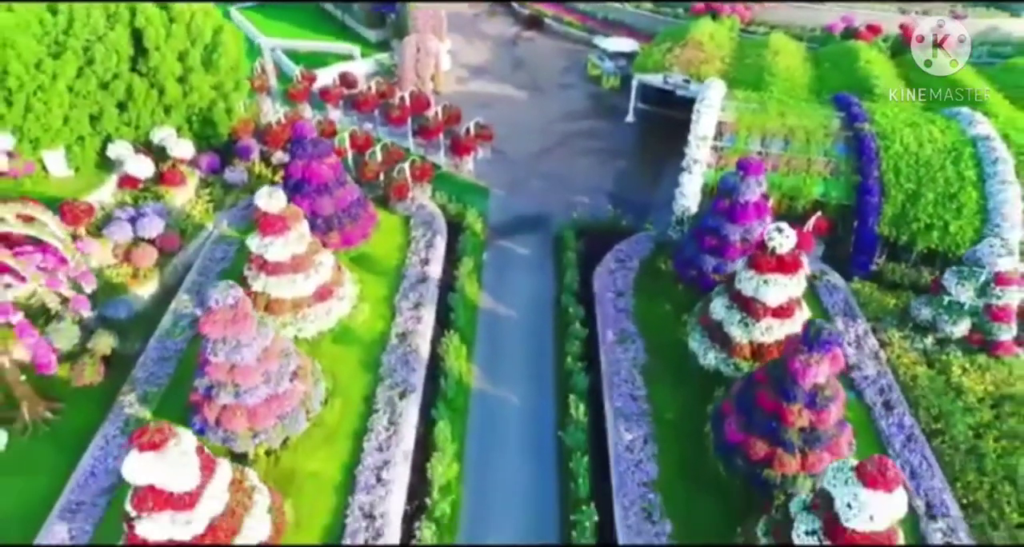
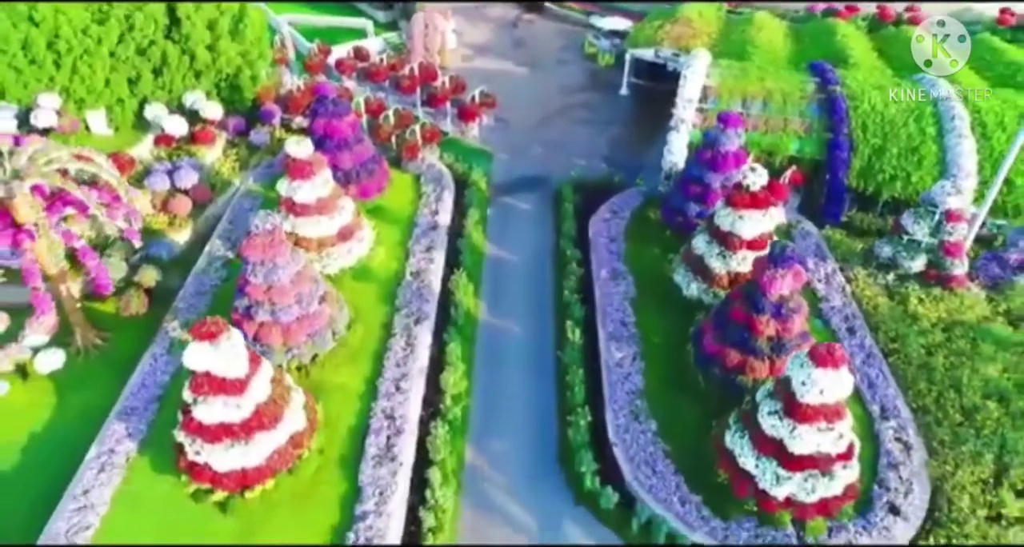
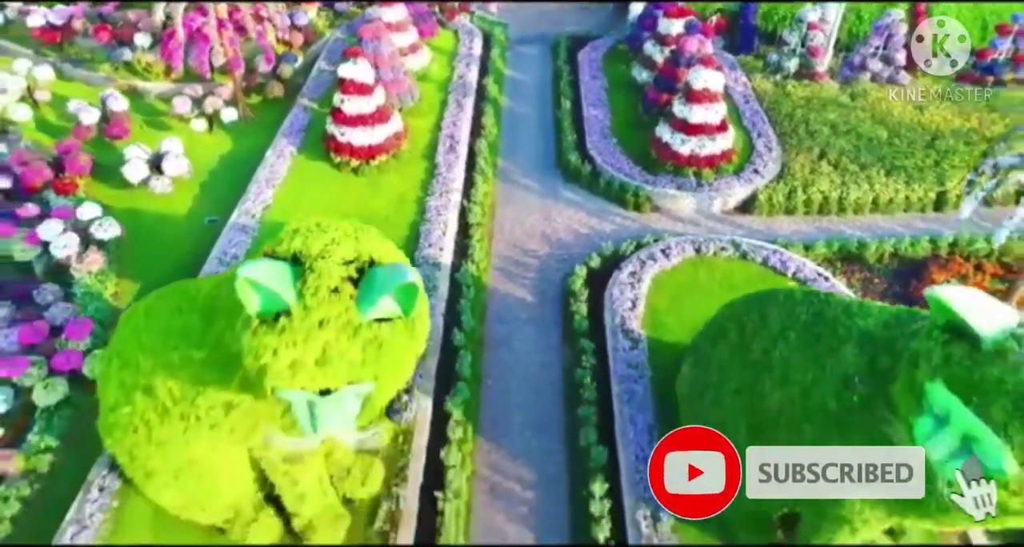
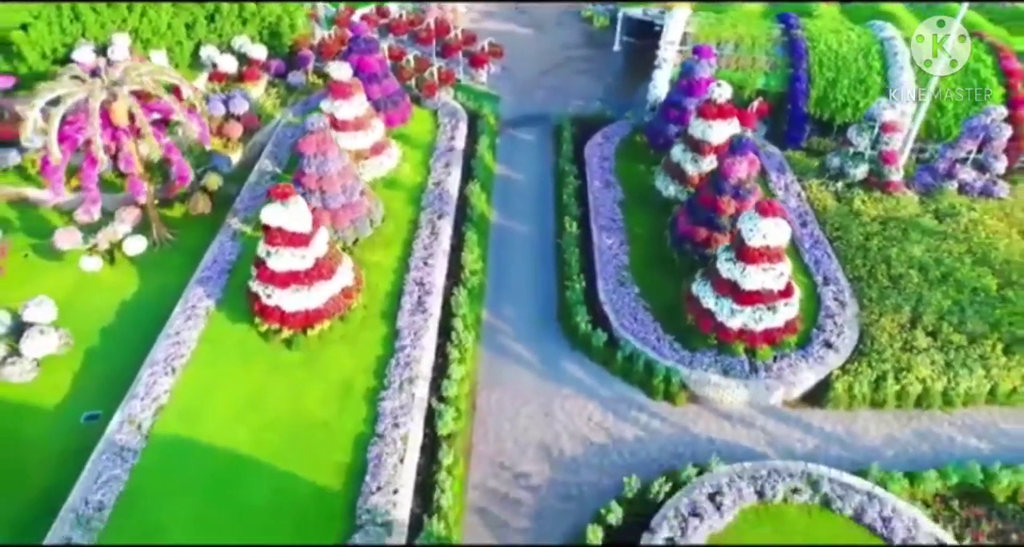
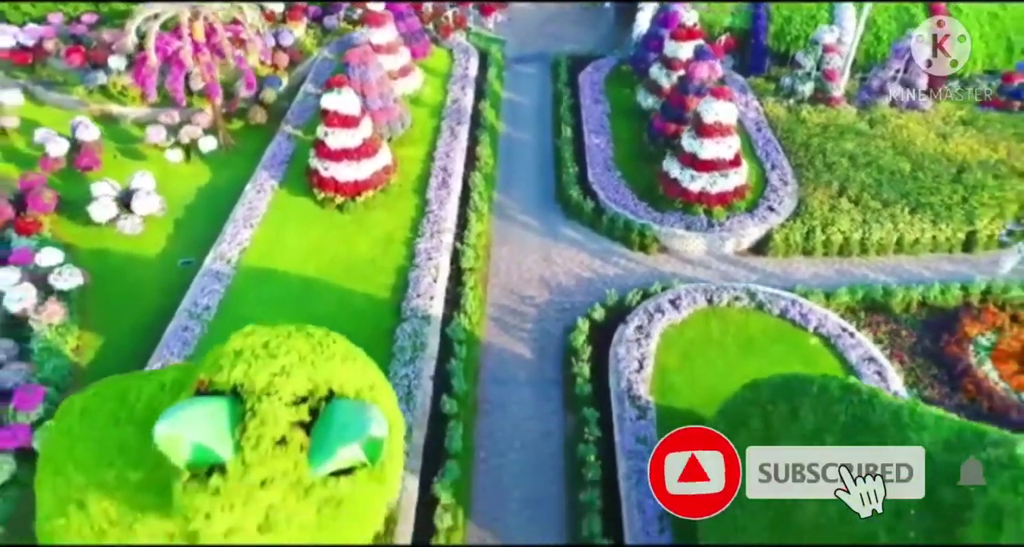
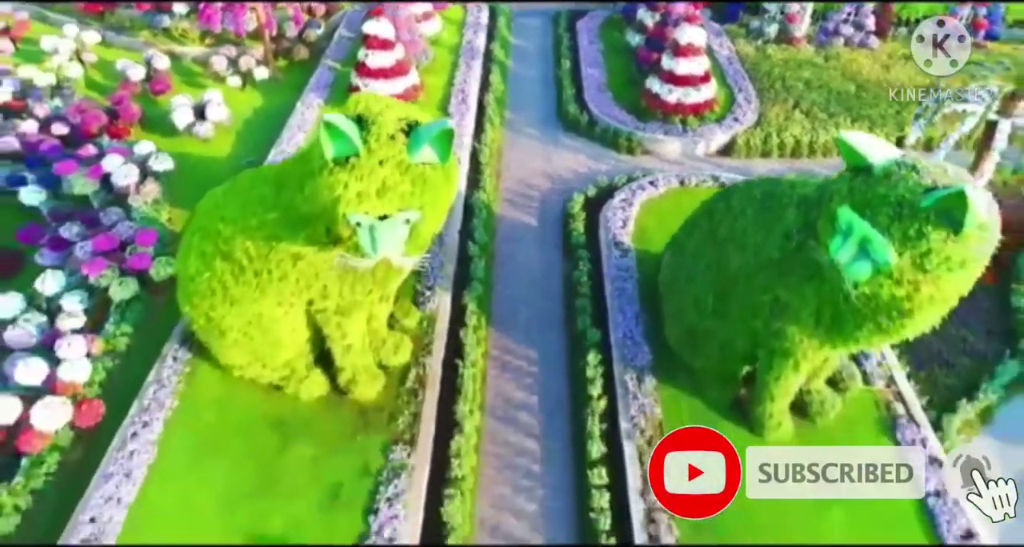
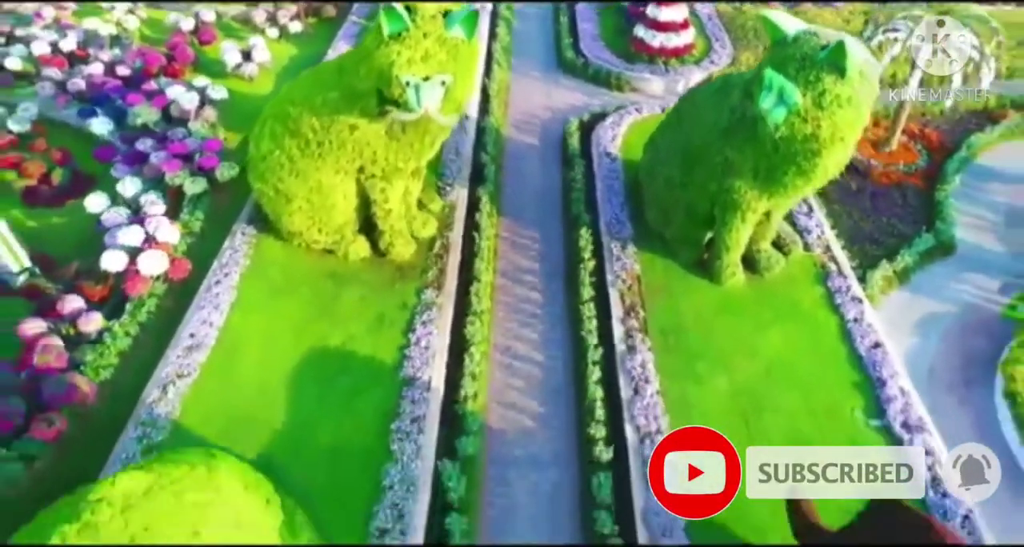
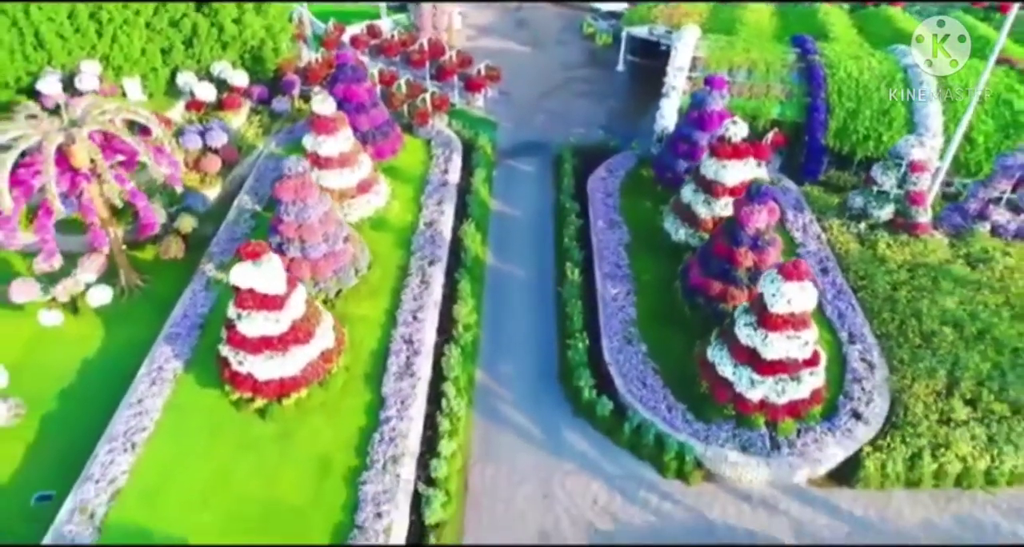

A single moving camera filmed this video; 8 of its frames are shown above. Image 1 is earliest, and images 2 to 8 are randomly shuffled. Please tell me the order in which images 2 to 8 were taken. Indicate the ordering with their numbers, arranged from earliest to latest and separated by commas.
2, 8, 4, 5, 3, 6, 7
